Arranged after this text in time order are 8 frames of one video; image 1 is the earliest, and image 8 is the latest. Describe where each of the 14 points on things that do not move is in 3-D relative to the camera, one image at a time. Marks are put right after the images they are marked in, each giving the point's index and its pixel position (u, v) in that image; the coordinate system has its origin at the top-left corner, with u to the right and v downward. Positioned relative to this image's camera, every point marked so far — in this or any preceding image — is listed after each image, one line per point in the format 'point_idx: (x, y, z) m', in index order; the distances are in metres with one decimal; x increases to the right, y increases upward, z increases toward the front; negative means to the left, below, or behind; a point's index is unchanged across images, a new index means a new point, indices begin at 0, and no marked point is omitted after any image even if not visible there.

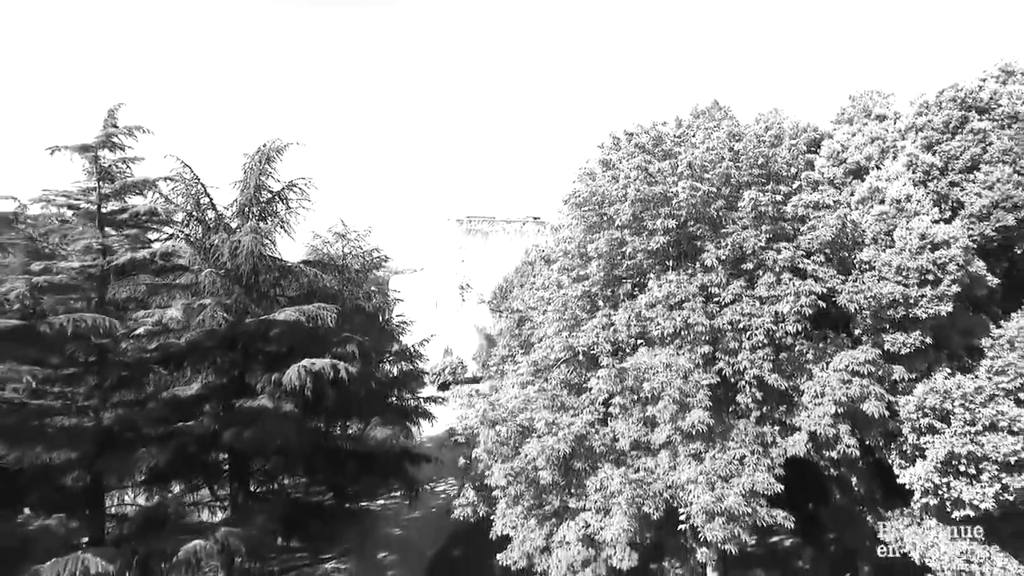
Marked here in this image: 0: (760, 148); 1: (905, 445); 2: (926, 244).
0: (+4.9, +2.7, +10.3) m
1: (+7.5, -3.0, +10.0) m
2: (+7.3, +0.9, +9.3) m
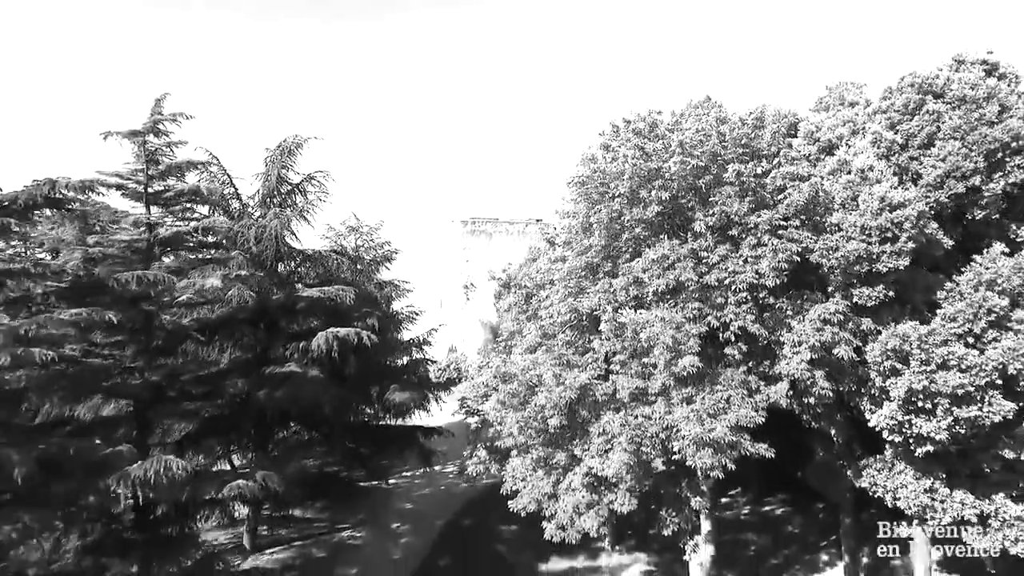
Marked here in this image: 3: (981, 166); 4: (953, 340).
0: (+5.1, +3.5, +11.7) m
1: (+7.8, -2.2, +11.3) m
2: (+7.6, +1.7, +10.6) m
3: (+9.3, +2.4, +10.4) m
4: (+8.6, -1.0, +10.2) m
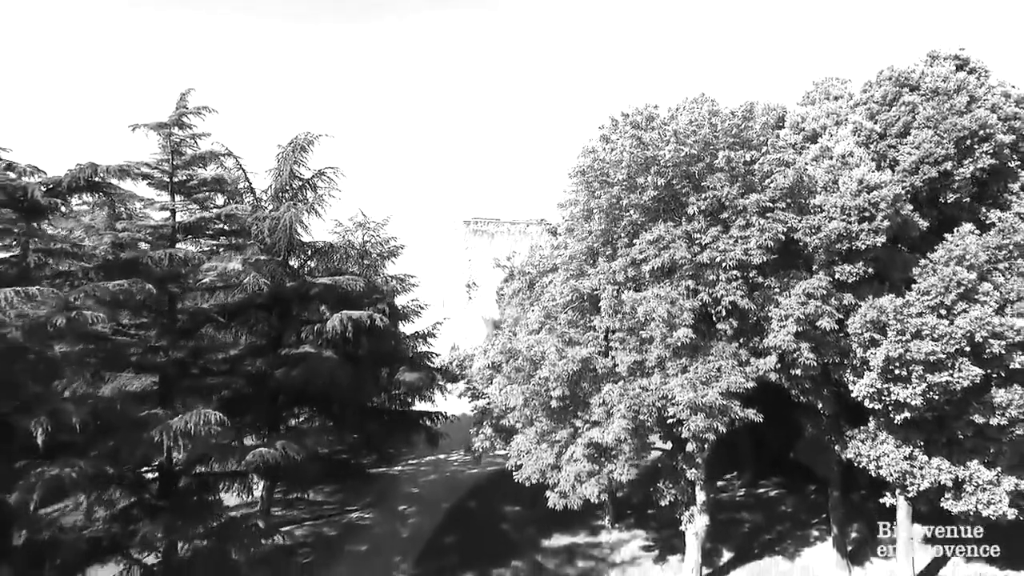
0: (+5.3, +4.0, +12.5) m
1: (+8.0, -1.7, +12.1) m
2: (+7.7, +2.2, +11.5) m
3: (+9.5, +2.9, +11.3) m
4: (+8.7, -0.5, +11.0) m
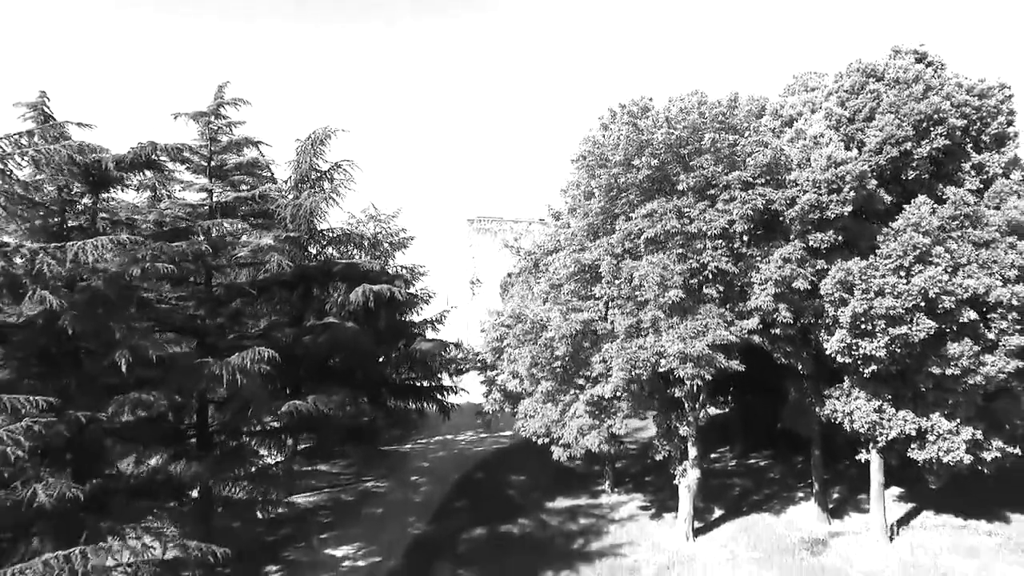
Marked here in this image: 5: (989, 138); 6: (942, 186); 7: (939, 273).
0: (+5.6, +4.9, +14.1) m
1: (+8.2, -0.8, +13.6) m
2: (+8.0, +3.1, +13.0) m
3: (+9.7, +3.8, +12.8) m
4: (+9.0, +0.3, +12.5) m
5: (+12.3, +3.9, +13.6) m
6: (+11.0, +2.6, +13.4) m
7: (+9.8, +0.3, +12.0) m
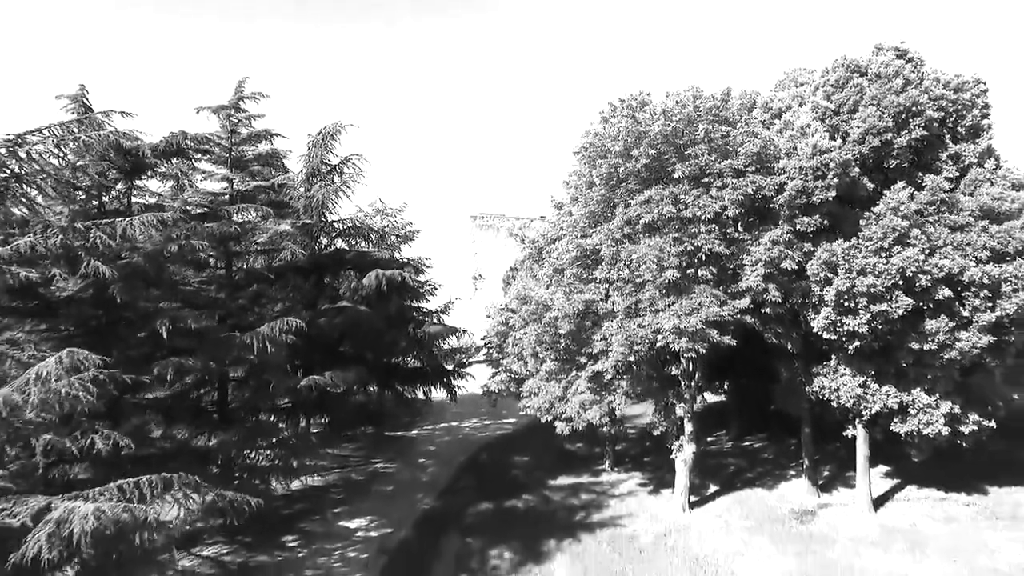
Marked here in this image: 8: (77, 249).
0: (+5.8, +5.4, +15.0) m
1: (+8.4, -0.3, +14.5) m
2: (+8.2, +3.6, +14.0) m
3: (+9.9, +4.3, +13.8) m
4: (+9.2, +0.8, +13.5) m
5: (+12.5, +4.4, +14.5) m
6: (+11.2, +3.1, +14.4) m
7: (+10.0, +0.8, +12.9) m
8: (-8.7, +0.8, +10.5) m
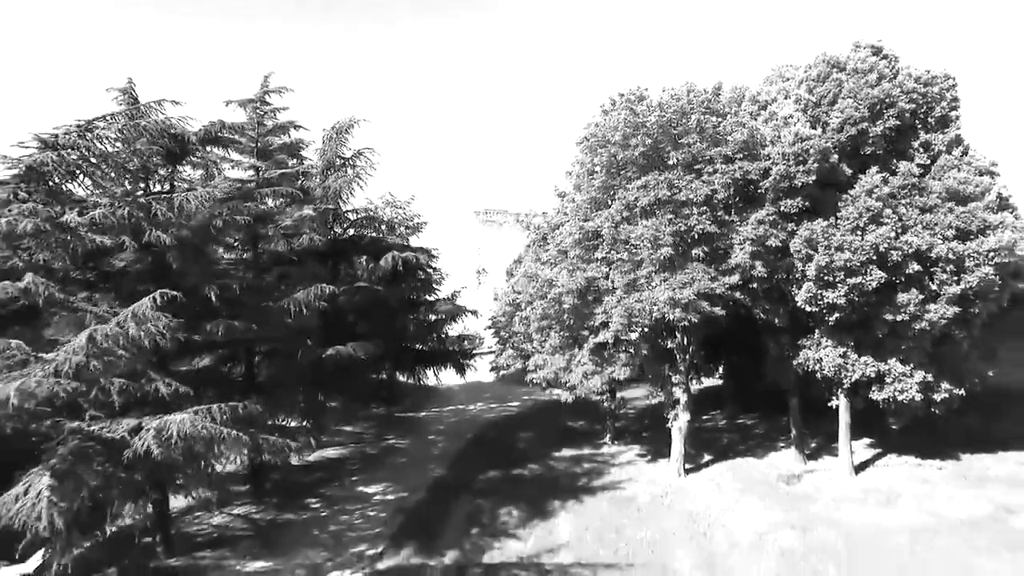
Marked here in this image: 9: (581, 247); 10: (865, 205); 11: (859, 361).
0: (+6.0, +6.1, +16.4) m
1: (+8.7, +0.4, +15.9) m
2: (+8.4, +4.3, +15.3) m
3: (+10.2, +5.0, +15.1) m
4: (+9.4, +1.5, +14.8) m
5: (+12.8, +5.1, +15.8) m
6: (+11.5, +3.8, +15.7) m
7: (+10.2, +1.5, +14.2) m
8: (-8.5, +1.5, +11.9) m
9: (+2.4, +1.4, +17.9) m
10: (+9.8, +2.3, +14.5) m
11: (+10.6, -2.2, +16.1) m
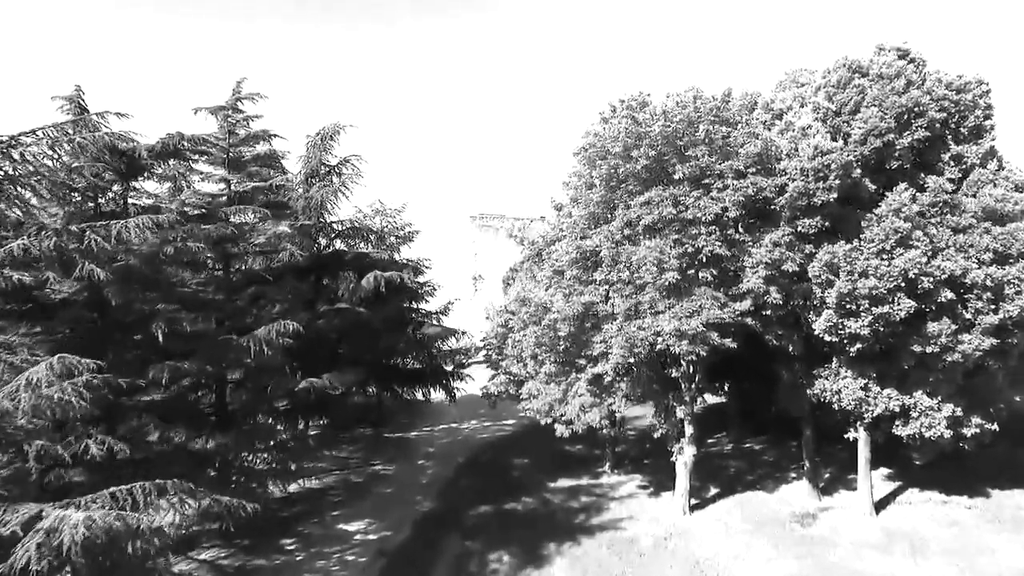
0: (+5.7, +5.3, +14.9) m
1: (+8.4, -0.4, +14.4) m
2: (+8.2, +3.5, +13.9) m
3: (+9.9, +4.2, +13.7) m
4: (+9.2, +0.8, +13.4) m
5: (+12.5, +4.3, +14.4) m
6: (+11.2, +3.1, +14.3) m
7: (+10.0, +0.8, +12.8) m
8: (-8.7, +0.7, +10.4) m
9: (+2.1, +0.7, +16.5) m
10: (+9.5, +1.5, +13.1) m
11: (+10.3, -3.0, +14.6) m
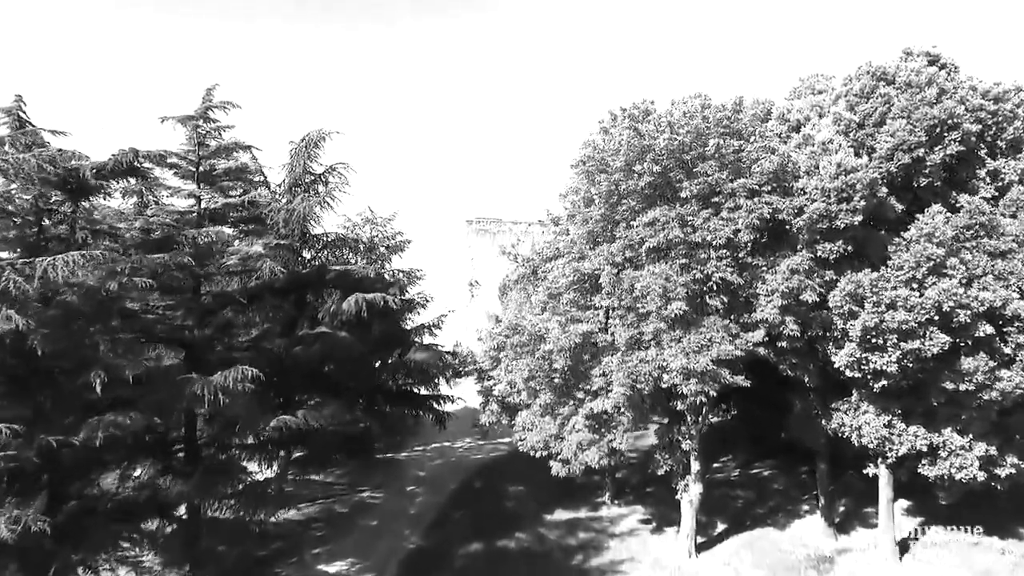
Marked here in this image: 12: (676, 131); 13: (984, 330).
0: (+5.5, +4.6, +13.6) m
1: (+8.1, -1.1, +13.1) m
2: (+7.9, +2.8, +12.5) m
3: (+9.6, +3.5, +12.3) m
4: (+8.9, 0.0, +12.0) m
5: (+12.3, +3.6, +13.0) m
6: (+11.0, +2.4, +12.9) m
7: (+9.7, 0.0, +11.5) m
8: (-9.0, -0.1, +9.1) m
9: (+1.8, -0.1, +15.2) m
10: (+9.3, +0.8, +11.8) m
11: (+10.1, -3.7, +13.3) m
12: (+4.2, +4.0, +13.4) m
13: (+10.5, -0.9, +11.7) m
